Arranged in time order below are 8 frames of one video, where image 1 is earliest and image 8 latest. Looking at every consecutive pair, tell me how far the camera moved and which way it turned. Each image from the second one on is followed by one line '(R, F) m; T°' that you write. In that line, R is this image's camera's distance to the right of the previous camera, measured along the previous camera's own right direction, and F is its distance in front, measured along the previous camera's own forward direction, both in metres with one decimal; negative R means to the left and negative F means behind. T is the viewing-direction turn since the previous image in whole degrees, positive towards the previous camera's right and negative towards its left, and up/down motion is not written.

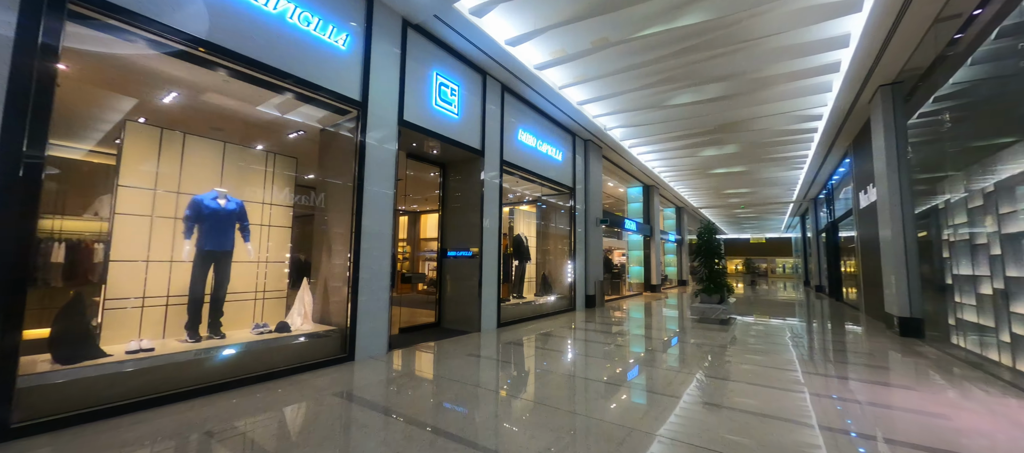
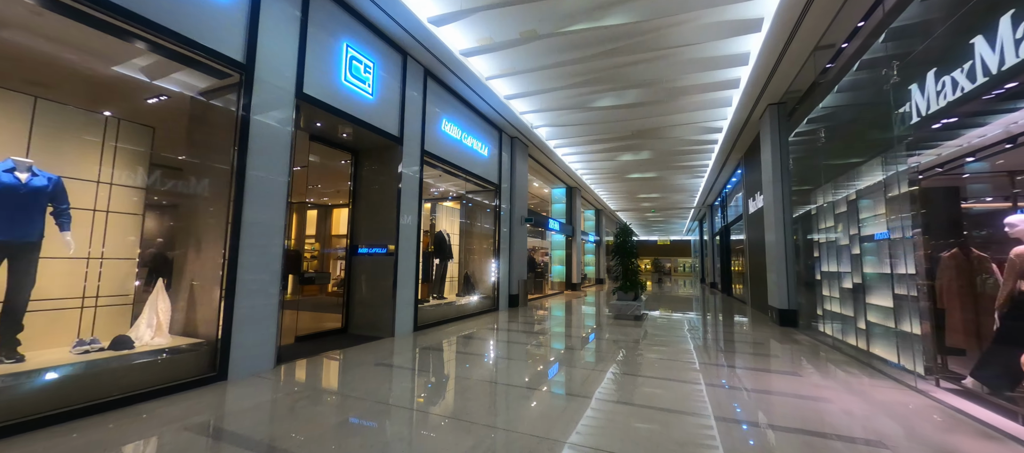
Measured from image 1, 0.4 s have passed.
(+0.1, +0.3) m; +12°
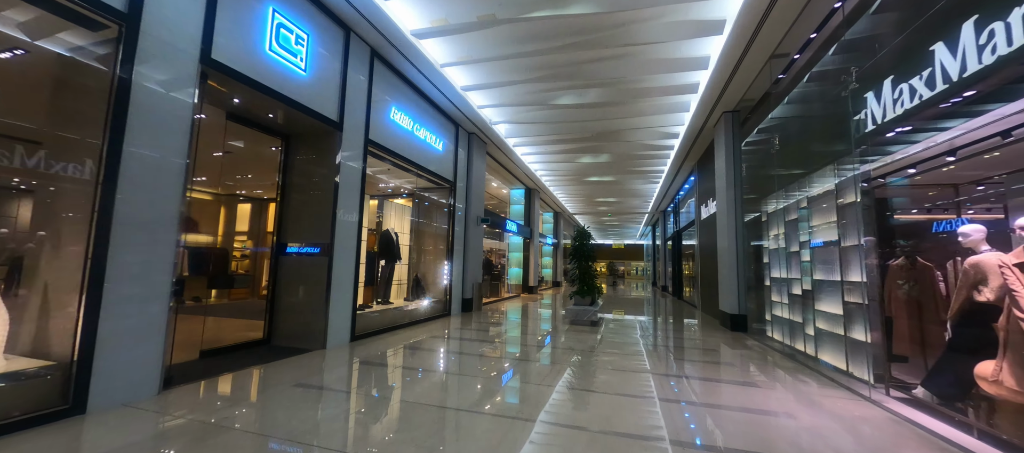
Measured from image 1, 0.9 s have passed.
(+0.1, +0.4) m; +7°
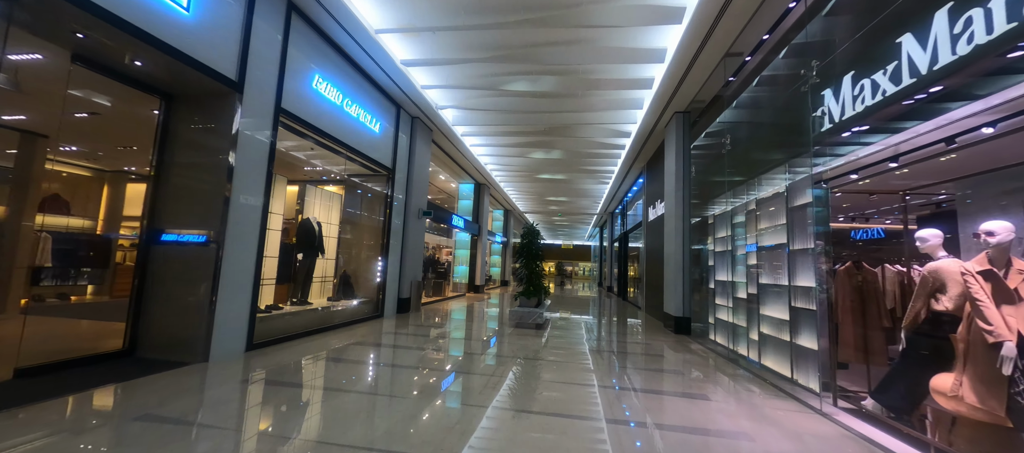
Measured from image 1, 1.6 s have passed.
(+0.2, +0.5) m; +8°
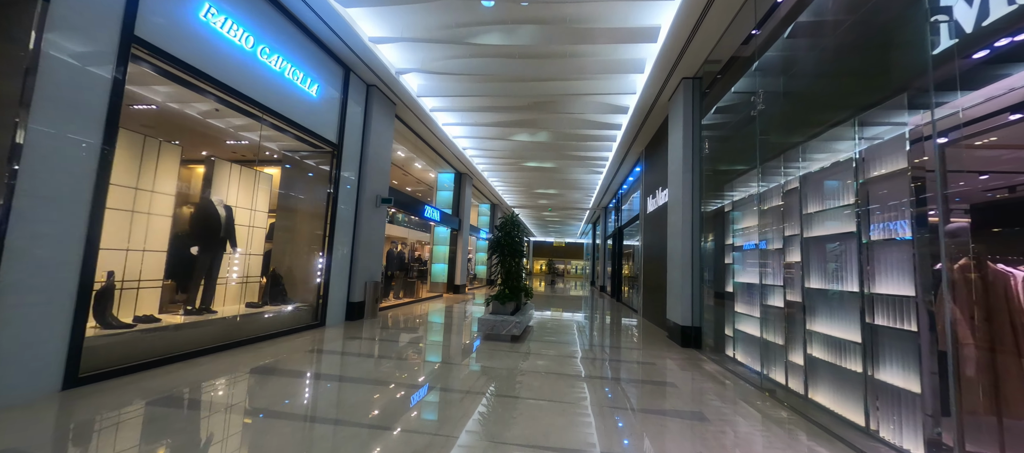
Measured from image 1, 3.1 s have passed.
(+0.3, +1.2) m; +1°
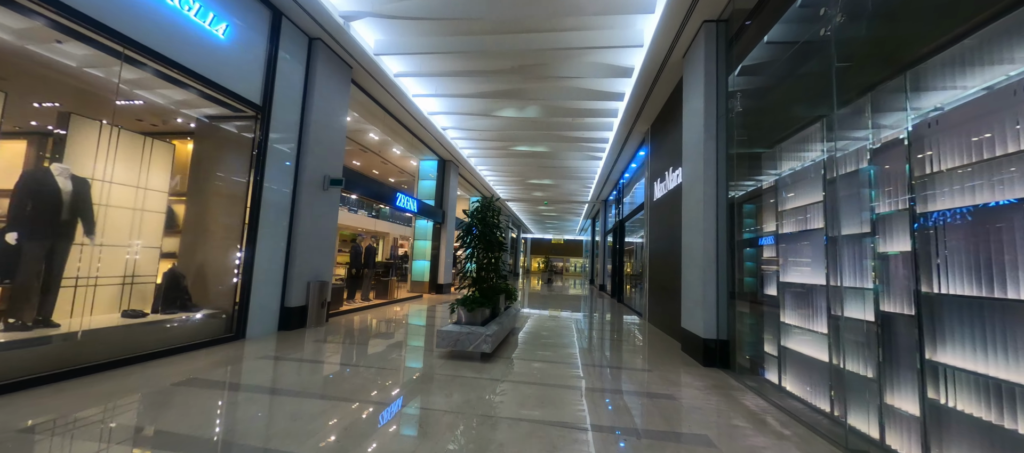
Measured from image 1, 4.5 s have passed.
(+0.3, +1.2) m; 0°
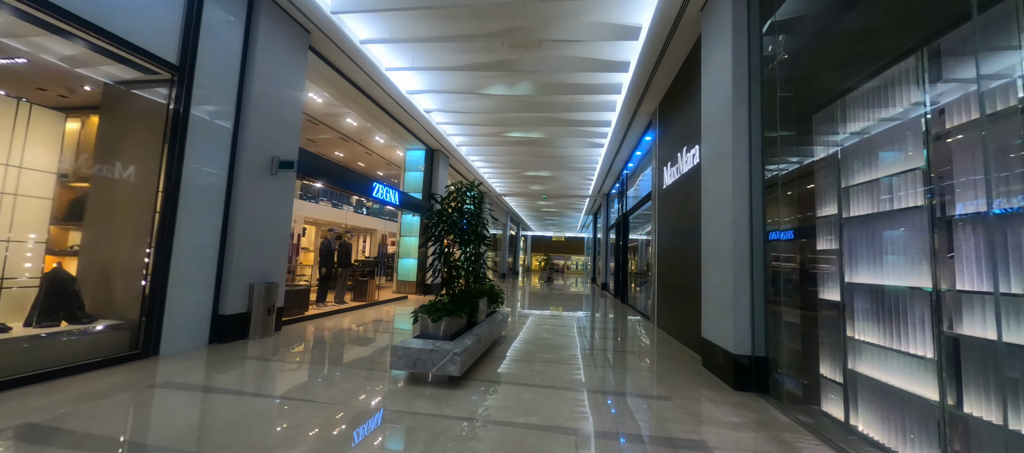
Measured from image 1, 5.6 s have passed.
(+0.2, +0.9) m; 0°
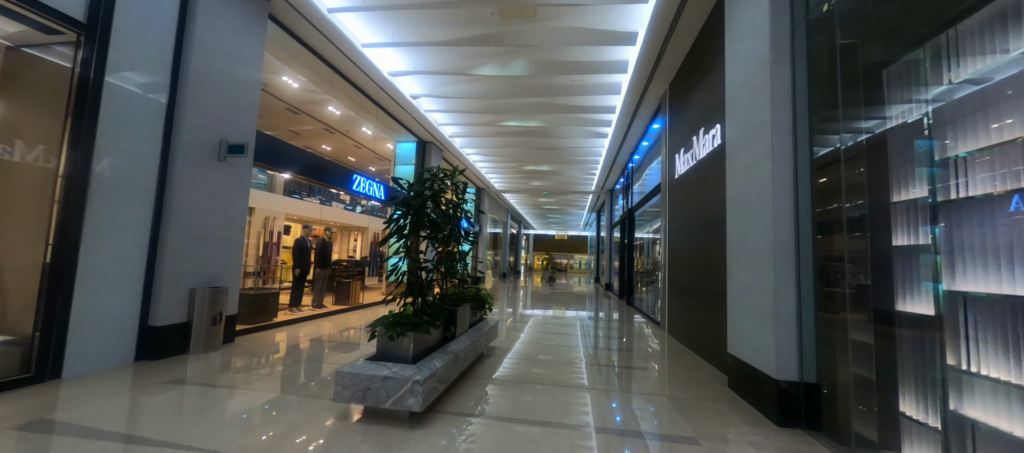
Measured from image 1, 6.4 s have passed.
(+0.2, +0.7) m; -1°
